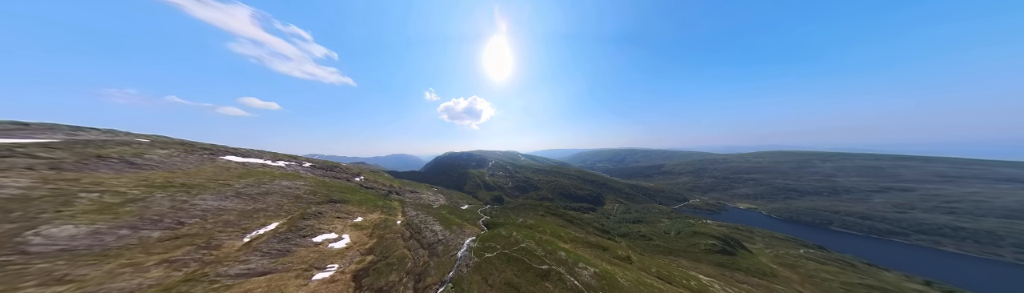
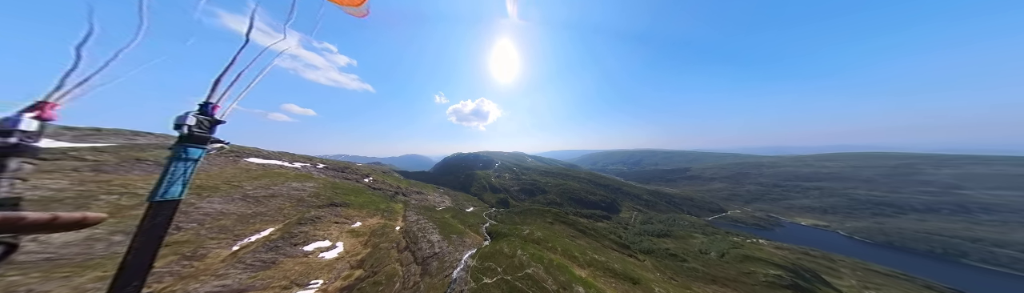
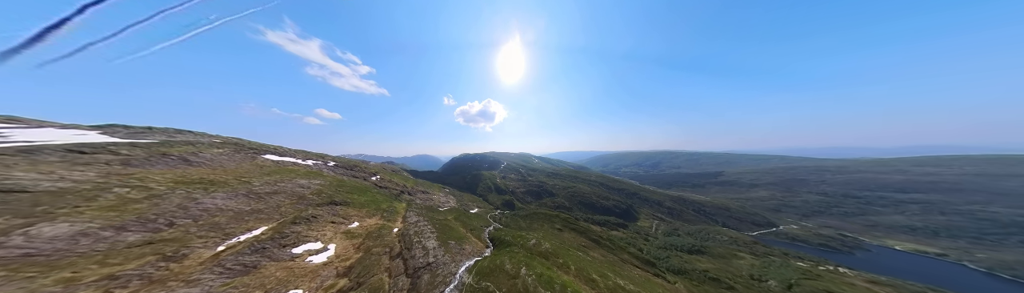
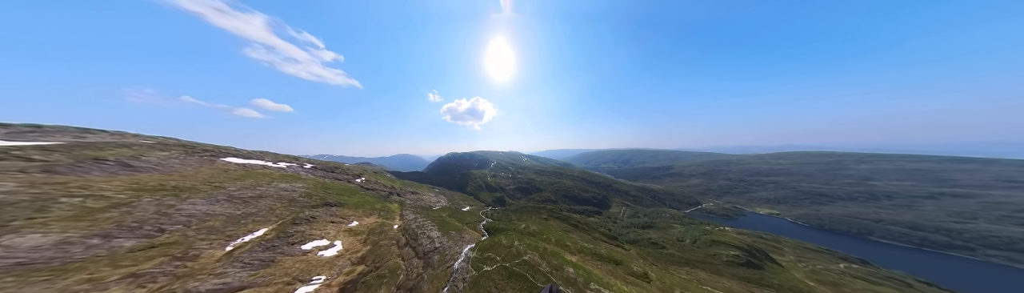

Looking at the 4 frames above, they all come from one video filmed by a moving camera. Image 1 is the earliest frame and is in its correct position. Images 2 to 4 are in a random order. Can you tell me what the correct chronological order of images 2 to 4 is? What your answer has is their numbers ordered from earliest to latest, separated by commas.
4, 2, 3
